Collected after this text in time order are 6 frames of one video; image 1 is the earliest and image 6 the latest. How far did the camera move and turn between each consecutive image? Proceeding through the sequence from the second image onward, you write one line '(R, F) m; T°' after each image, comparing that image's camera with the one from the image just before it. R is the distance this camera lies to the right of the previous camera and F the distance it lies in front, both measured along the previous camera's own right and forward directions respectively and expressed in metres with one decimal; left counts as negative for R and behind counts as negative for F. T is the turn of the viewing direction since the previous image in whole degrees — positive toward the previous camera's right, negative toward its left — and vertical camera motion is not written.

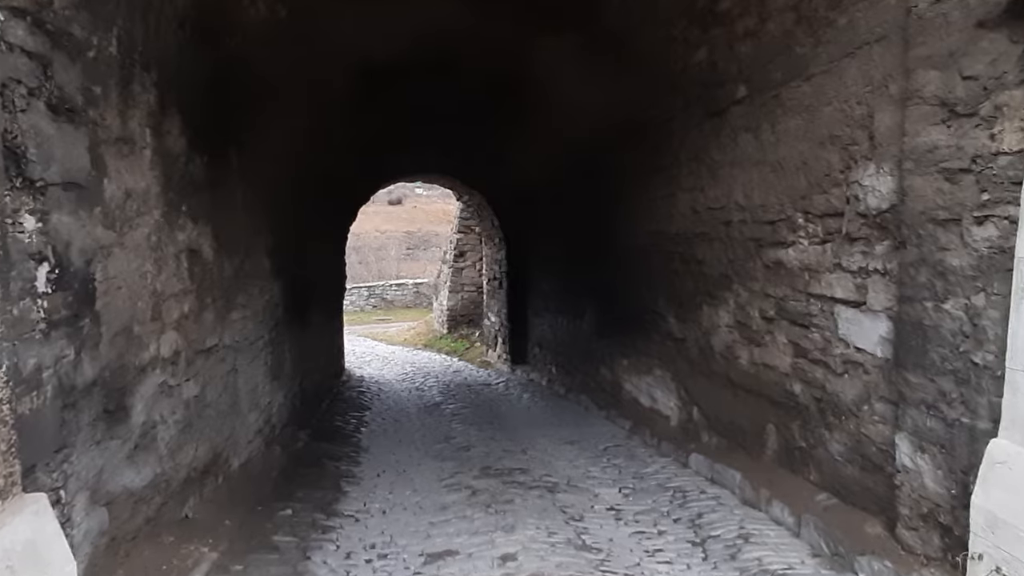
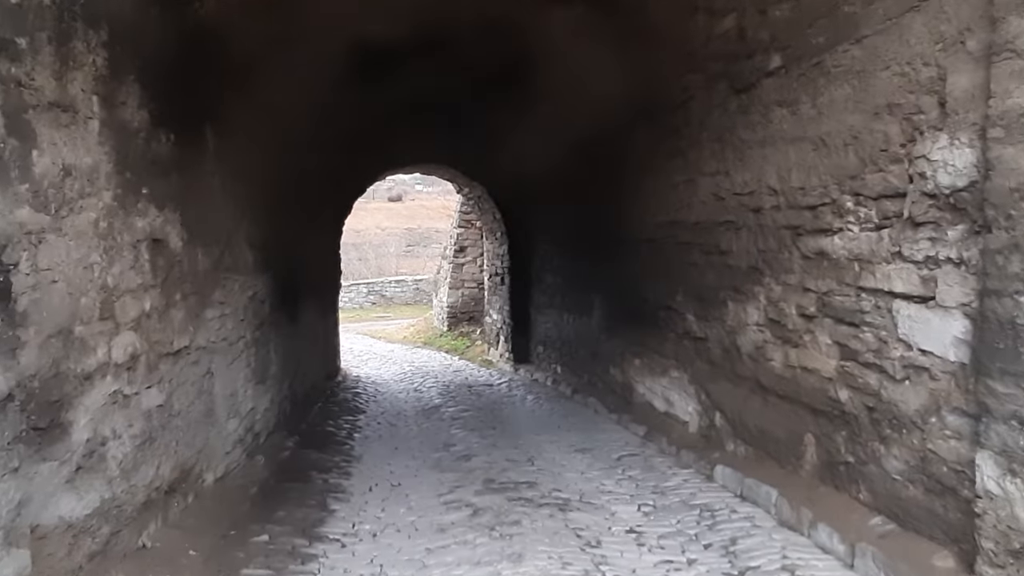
(0.0, +0.4) m; 0°
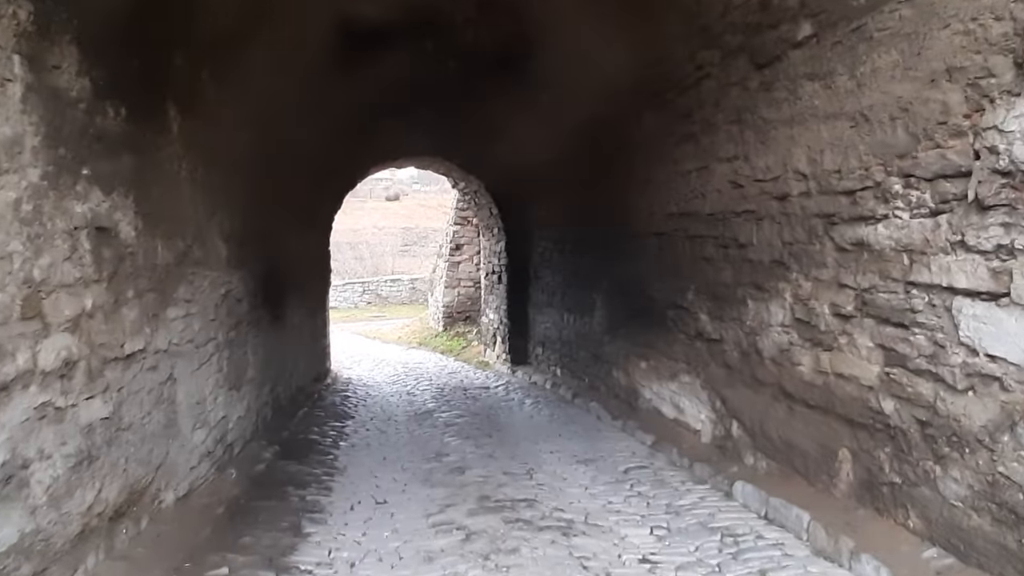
(0.0, +0.4) m; 0°
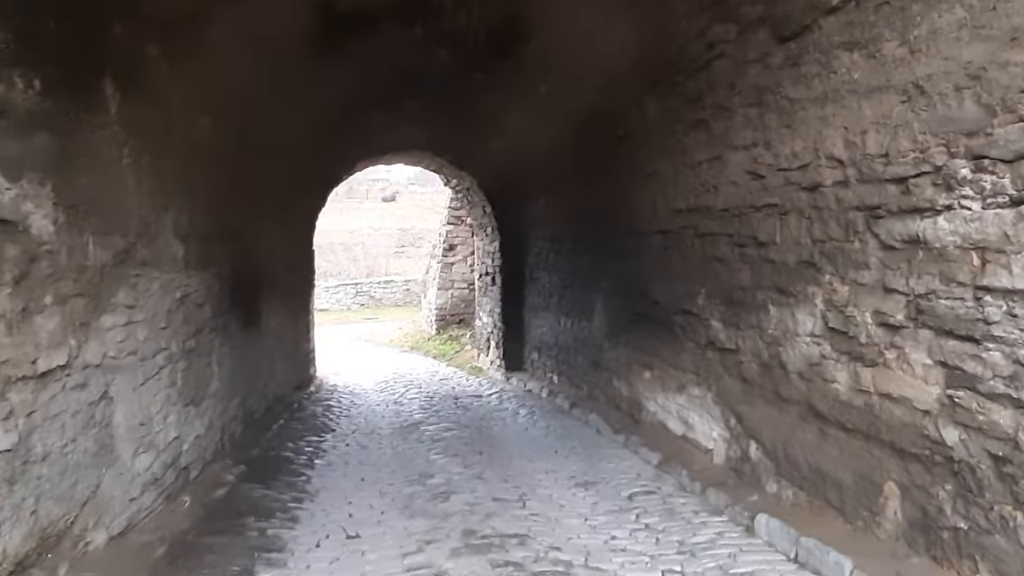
(0.0, +0.4) m; 0°
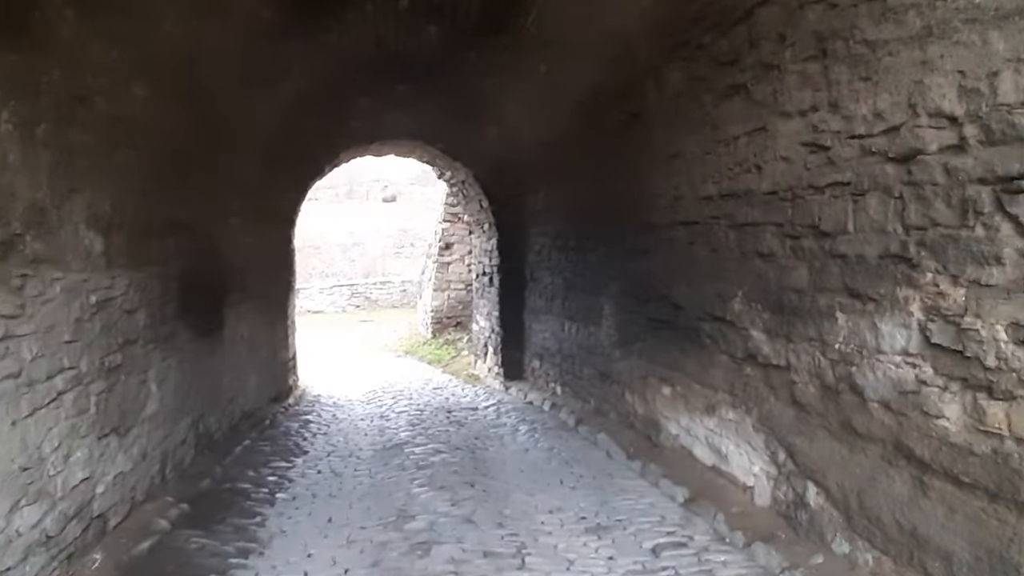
(0.0, +0.7) m; 0°
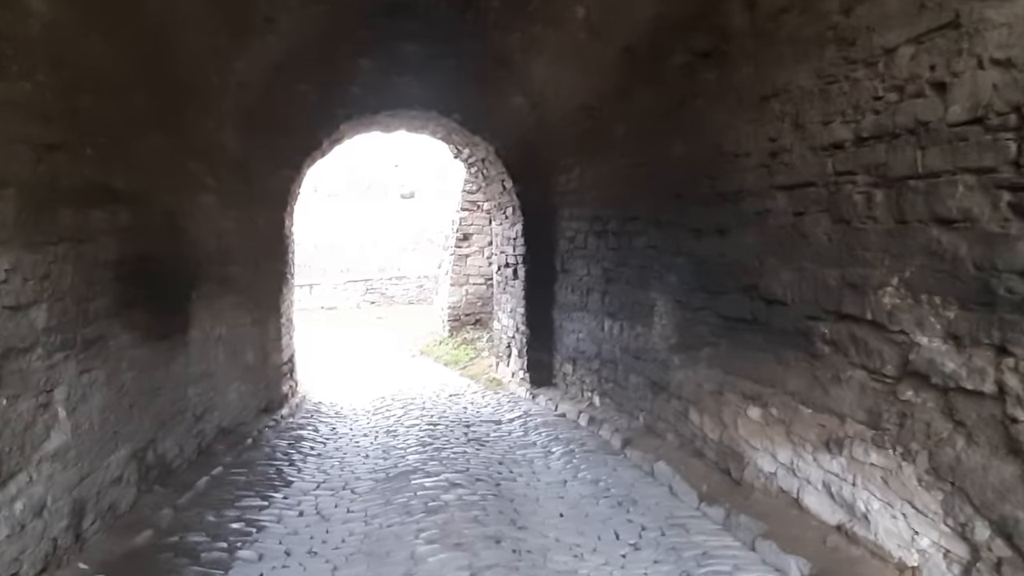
(-0.1, +1.0) m; -2°
